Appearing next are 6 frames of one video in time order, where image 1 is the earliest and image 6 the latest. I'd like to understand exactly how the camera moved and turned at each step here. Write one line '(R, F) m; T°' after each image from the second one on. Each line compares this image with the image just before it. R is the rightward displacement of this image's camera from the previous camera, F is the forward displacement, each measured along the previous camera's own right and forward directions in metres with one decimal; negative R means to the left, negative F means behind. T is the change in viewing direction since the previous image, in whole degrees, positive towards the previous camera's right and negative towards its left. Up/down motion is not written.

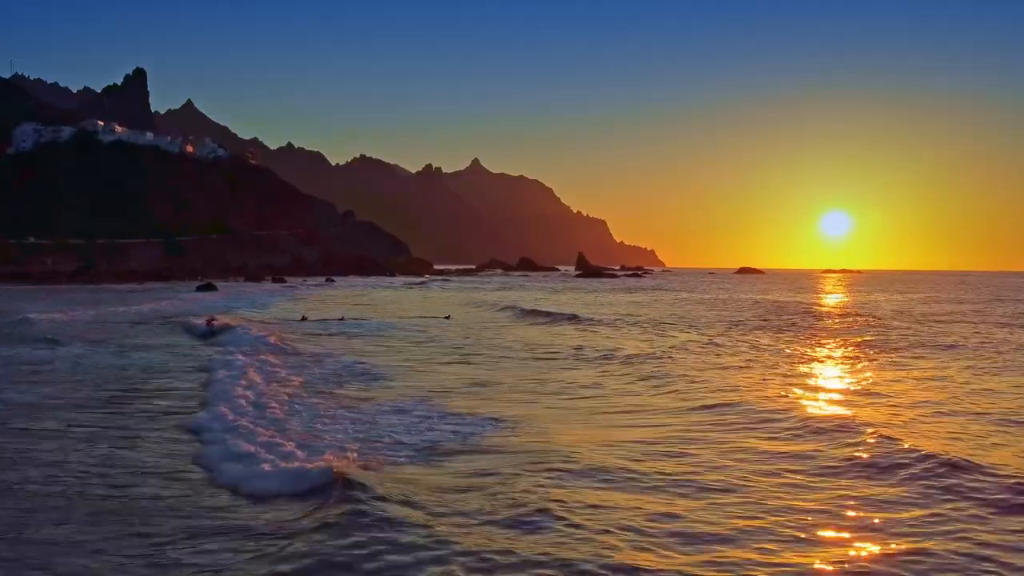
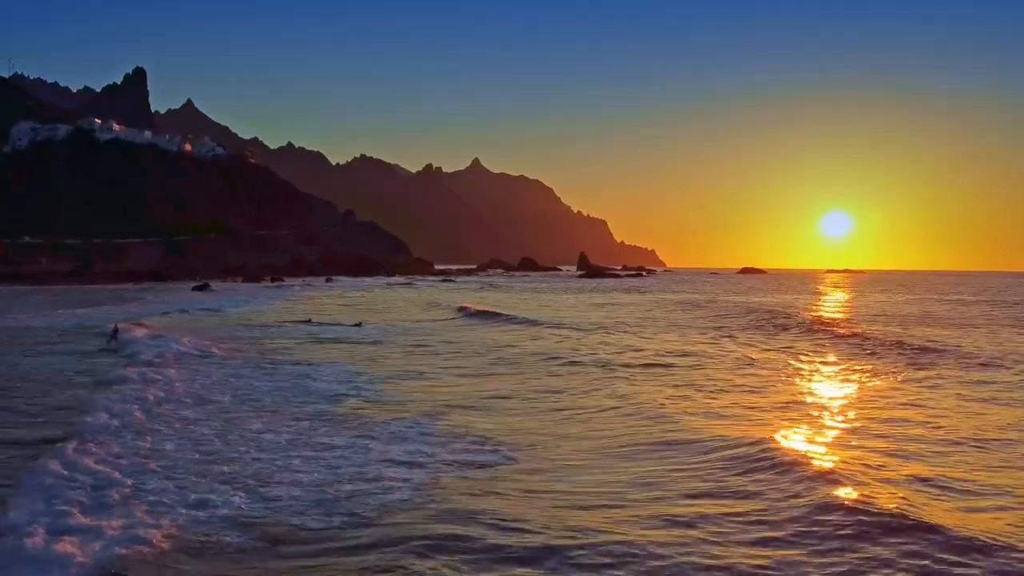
(-0.2, +0.9) m; 0°
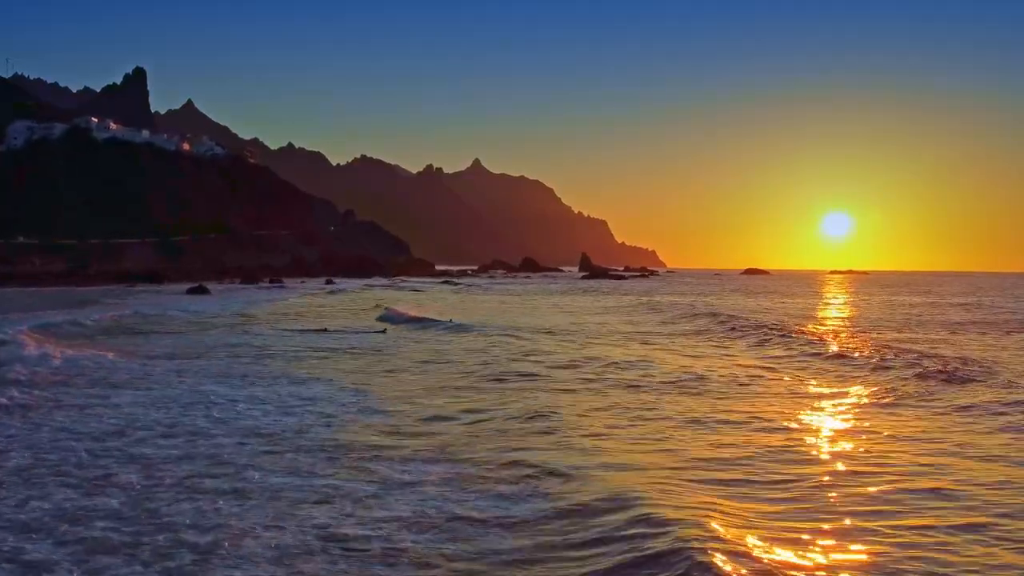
(-0.3, +1.4) m; 0°
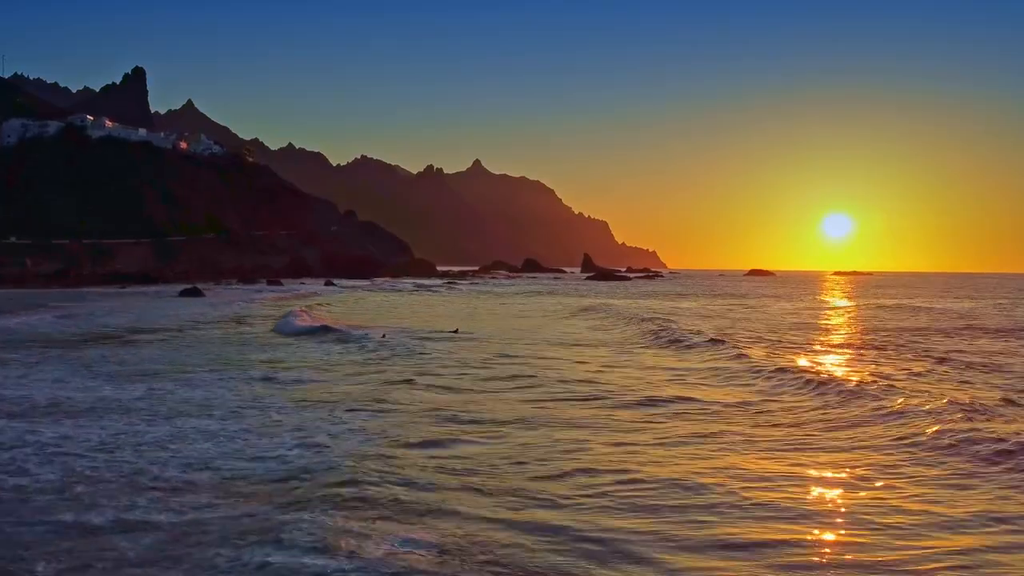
(-0.4, +1.9) m; 0°
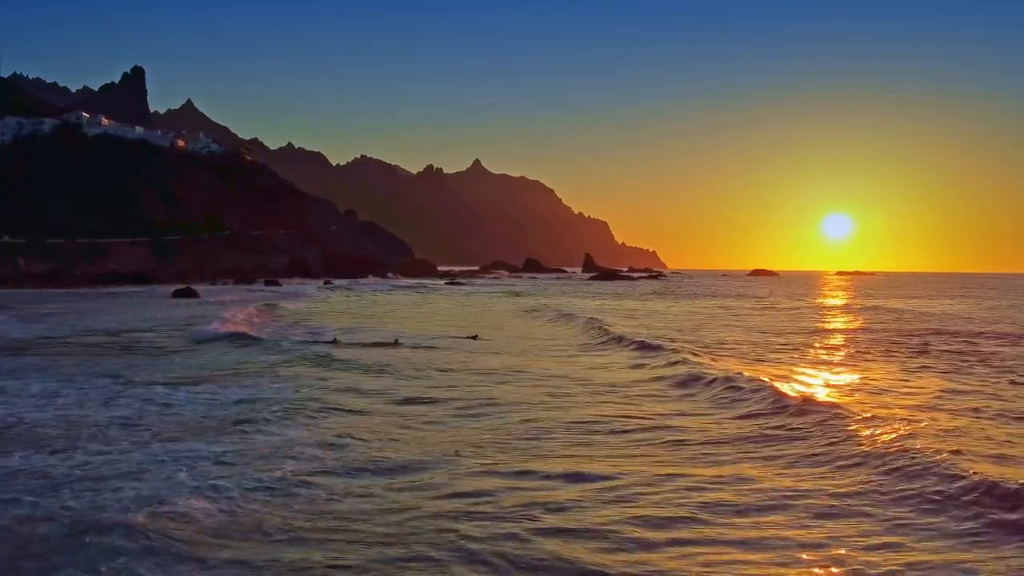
(-0.3, +1.4) m; 0°
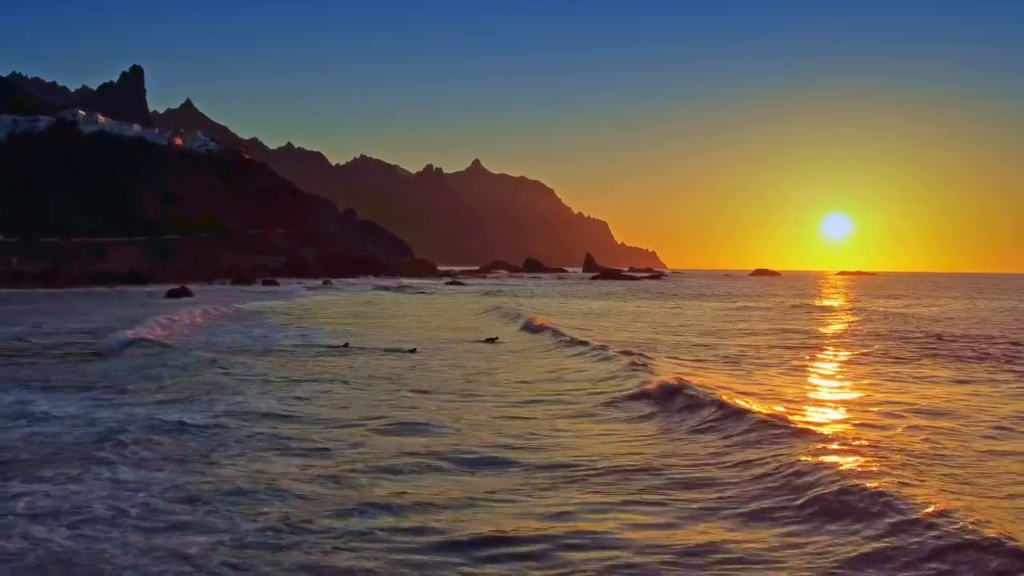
(-0.2, +1.0) m; 0°
